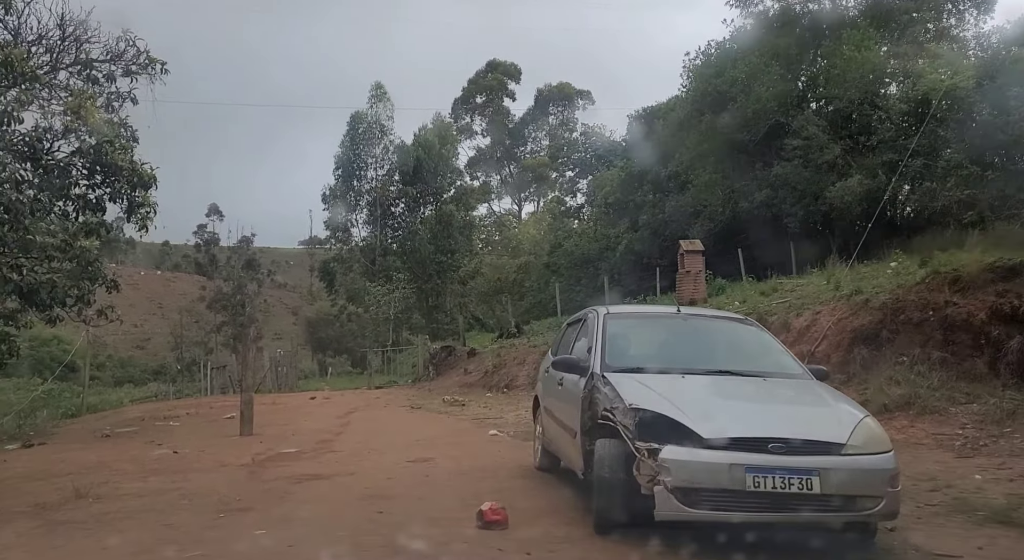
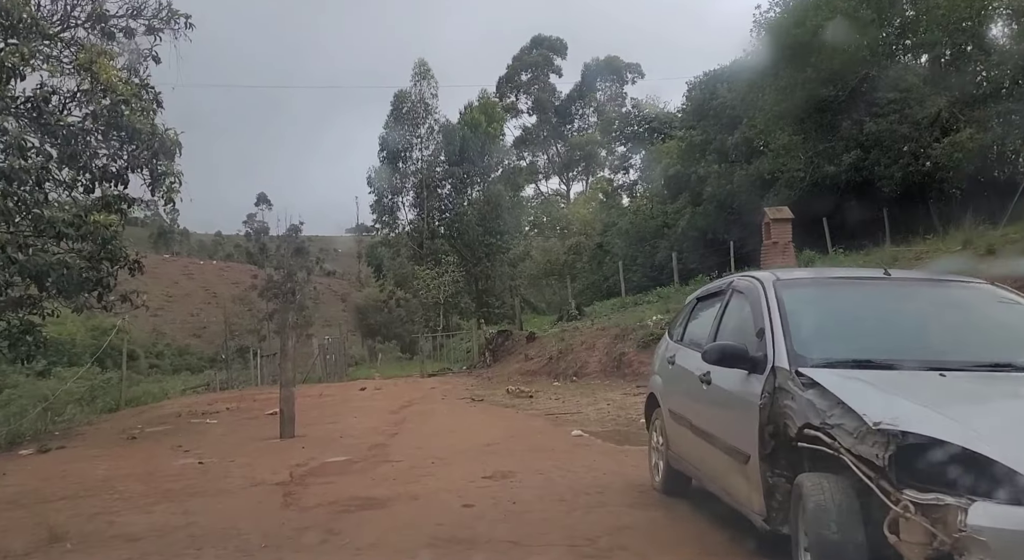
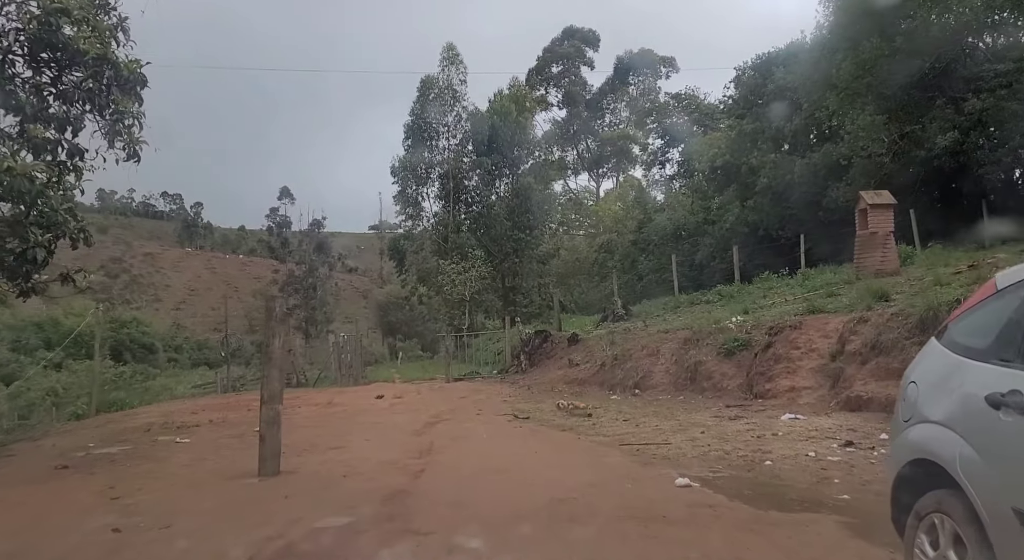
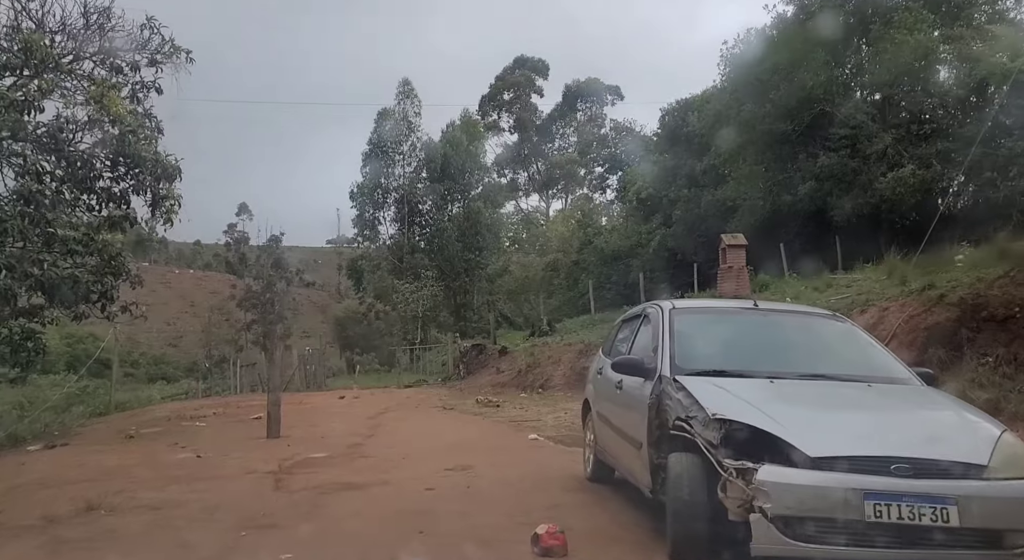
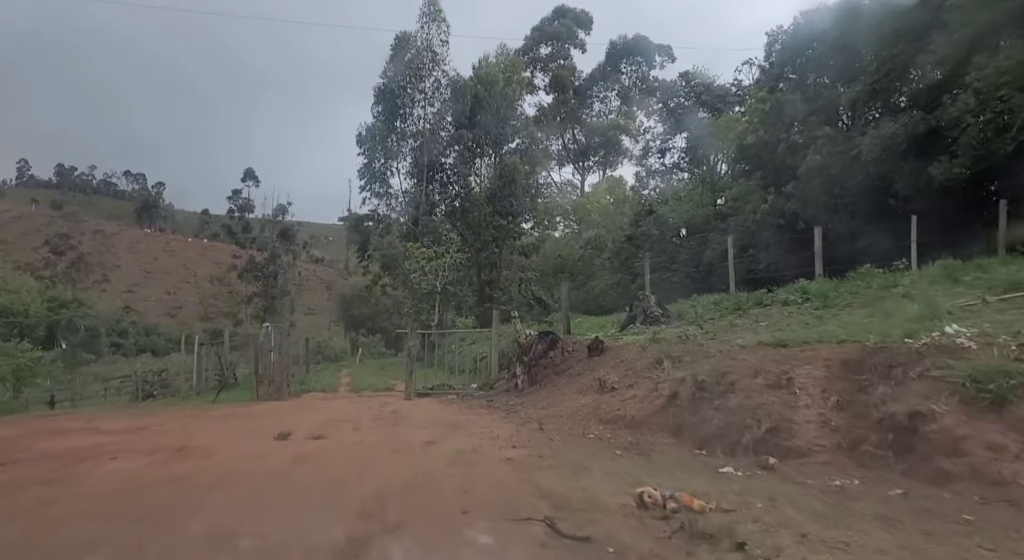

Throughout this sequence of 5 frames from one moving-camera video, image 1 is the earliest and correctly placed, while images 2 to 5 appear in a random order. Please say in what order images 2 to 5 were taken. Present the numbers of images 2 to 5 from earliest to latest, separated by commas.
4, 2, 3, 5
